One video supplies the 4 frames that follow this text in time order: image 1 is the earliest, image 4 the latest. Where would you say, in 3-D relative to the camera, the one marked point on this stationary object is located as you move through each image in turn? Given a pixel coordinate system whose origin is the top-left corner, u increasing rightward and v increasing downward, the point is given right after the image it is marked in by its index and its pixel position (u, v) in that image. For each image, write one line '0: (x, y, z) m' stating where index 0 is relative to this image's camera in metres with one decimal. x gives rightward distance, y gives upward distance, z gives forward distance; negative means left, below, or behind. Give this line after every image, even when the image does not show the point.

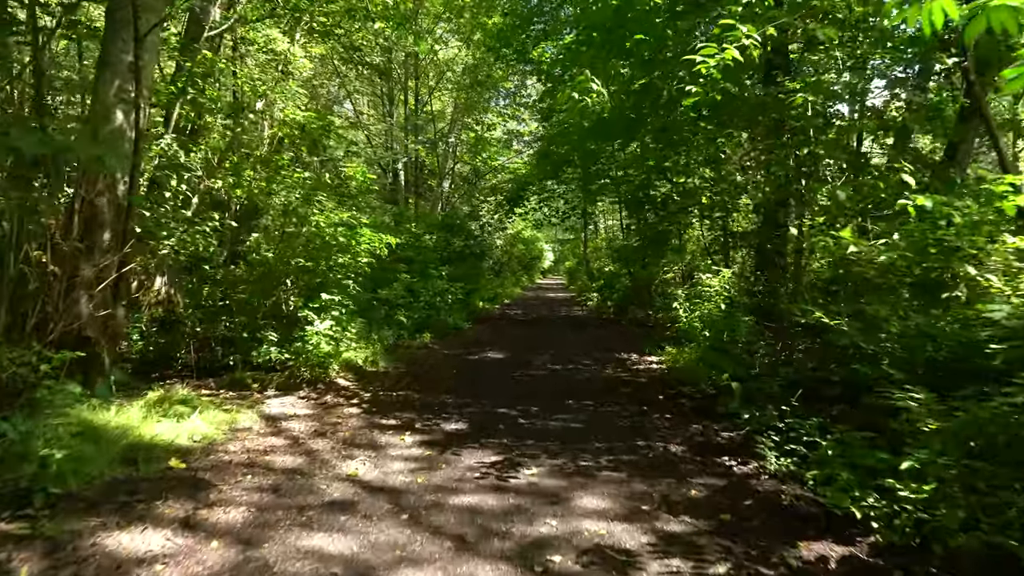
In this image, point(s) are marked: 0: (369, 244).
0: (-1.8, +0.6, +9.7) m
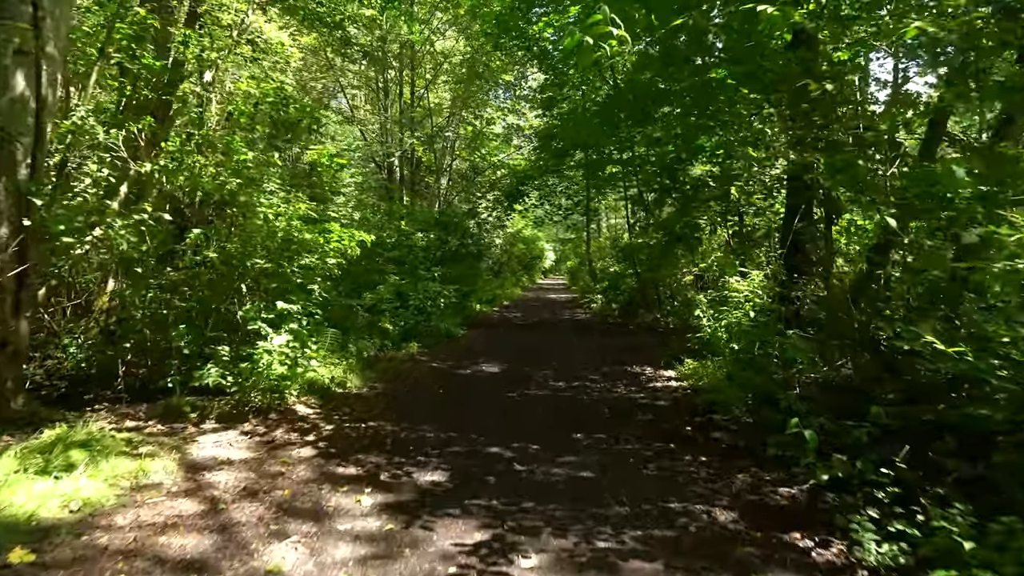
0: (-1.8, +0.5, +8.3) m
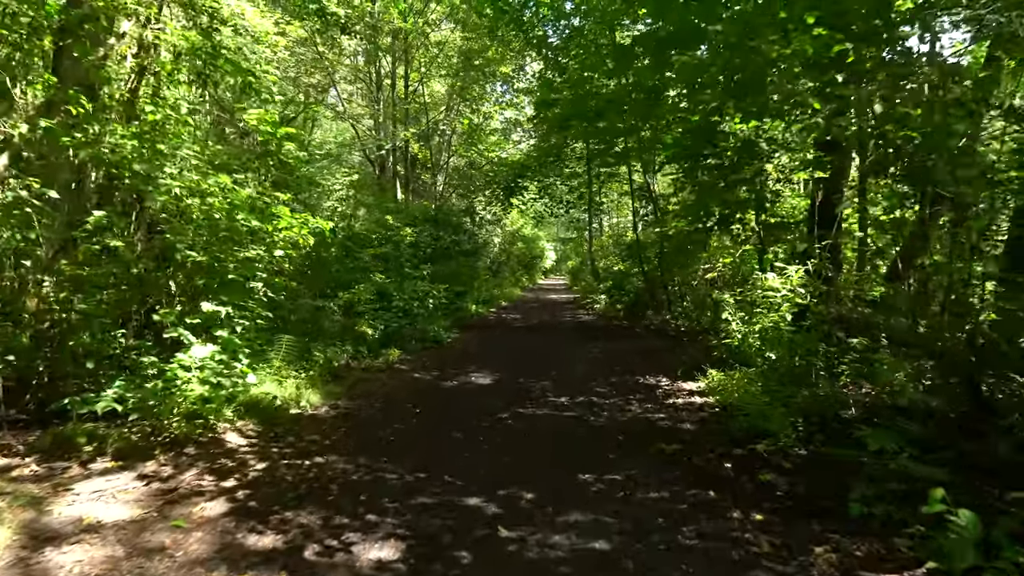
0: (-1.9, +0.5, +6.8) m
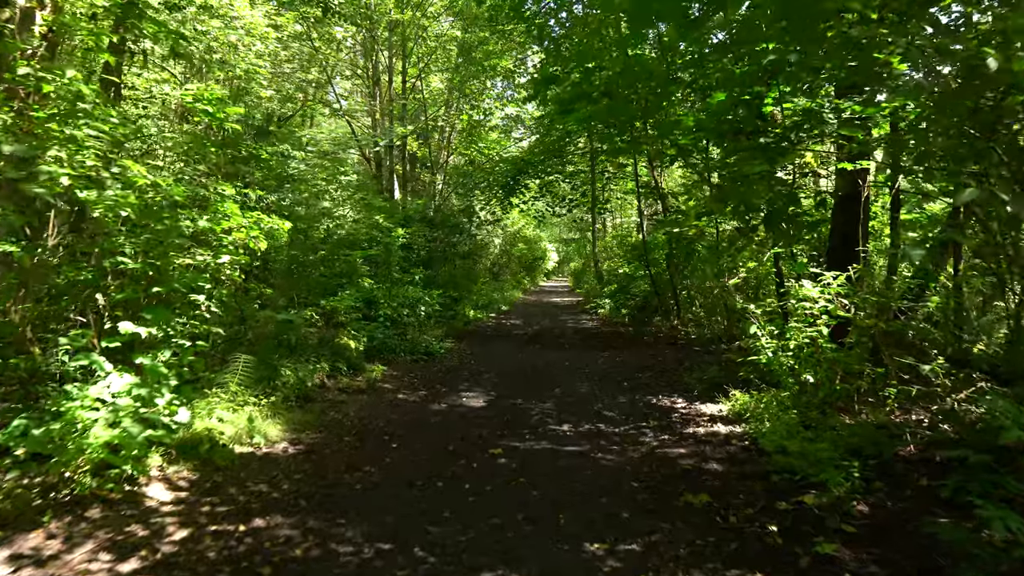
0: (-2.0, +0.4, +5.7) m
